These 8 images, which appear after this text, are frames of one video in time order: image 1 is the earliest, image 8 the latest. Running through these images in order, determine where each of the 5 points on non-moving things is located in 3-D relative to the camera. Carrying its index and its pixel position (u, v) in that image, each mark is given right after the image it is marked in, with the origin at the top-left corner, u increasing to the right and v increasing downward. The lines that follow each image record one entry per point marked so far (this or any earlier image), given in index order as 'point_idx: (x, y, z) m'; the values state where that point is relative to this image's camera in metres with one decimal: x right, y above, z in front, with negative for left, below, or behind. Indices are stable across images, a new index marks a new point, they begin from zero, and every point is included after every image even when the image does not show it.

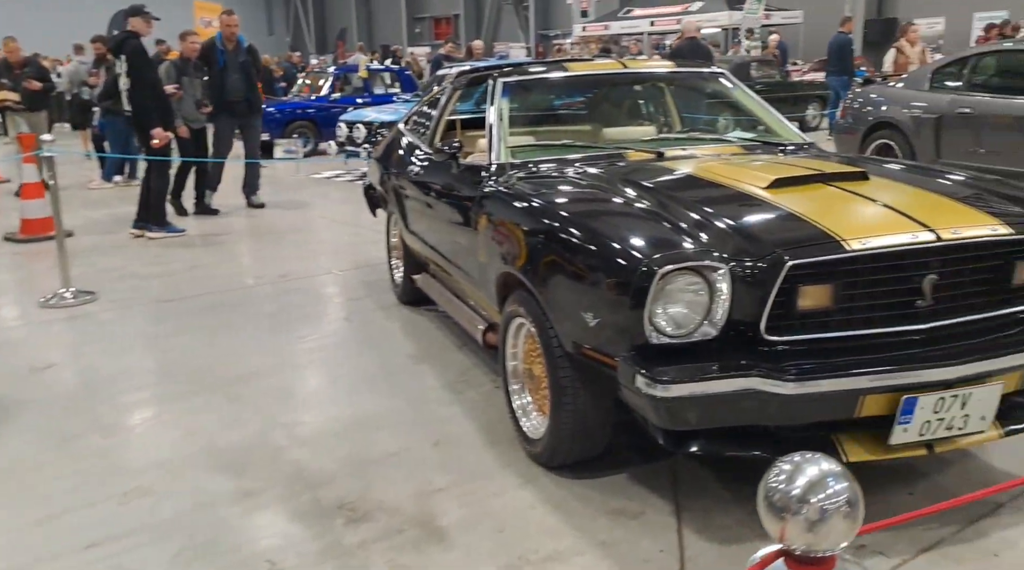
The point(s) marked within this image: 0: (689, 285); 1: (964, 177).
0: (+0.5, 0.0, +2.3) m
1: (+1.6, +0.4, +3.1) m
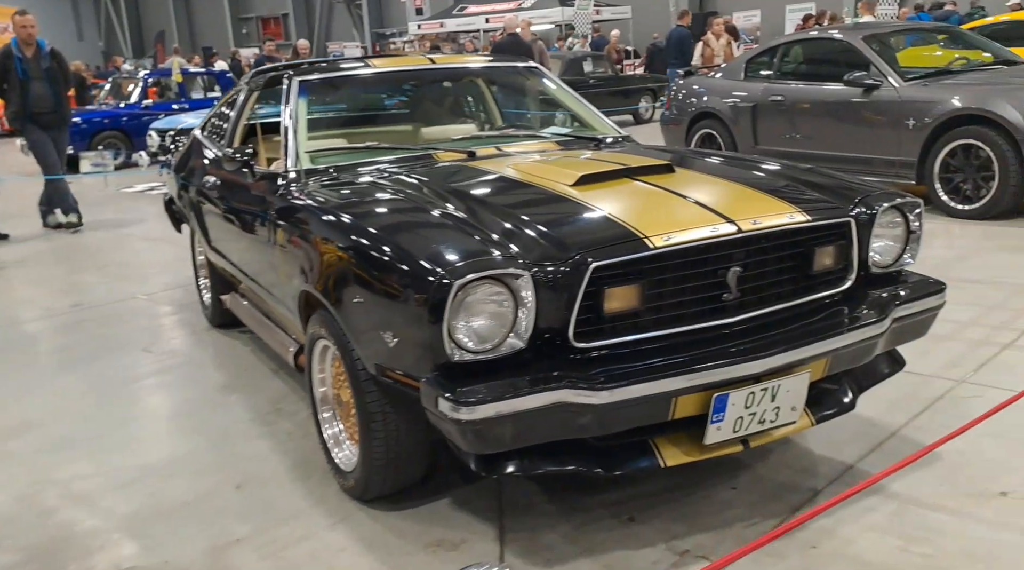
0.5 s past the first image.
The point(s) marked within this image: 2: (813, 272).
0: (0.0, 0.0, +2.1) m
1: (+0.9, +0.4, +3.1) m
2: (+0.8, 0.0, +2.6) m
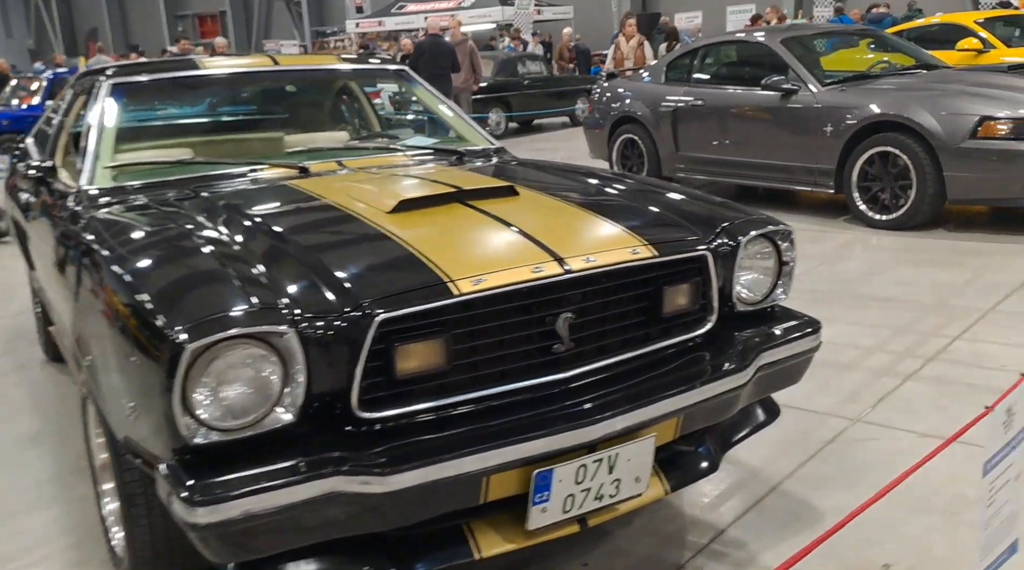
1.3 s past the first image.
0: (-0.5, -0.1, +1.7) m
1: (+0.4, +0.3, +2.8) m
2: (+0.4, -0.1, +2.2) m
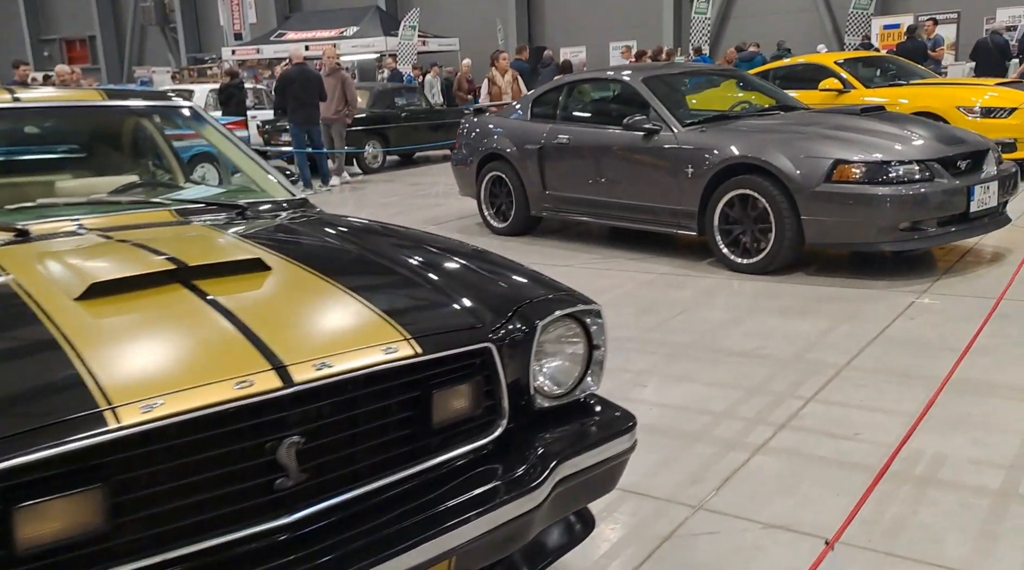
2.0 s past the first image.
0: (-1.0, -0.3, +1.2) m
1: (-0.2, +0.1, +2.3) m
2: (-0.1, -0.3, +1.8) m
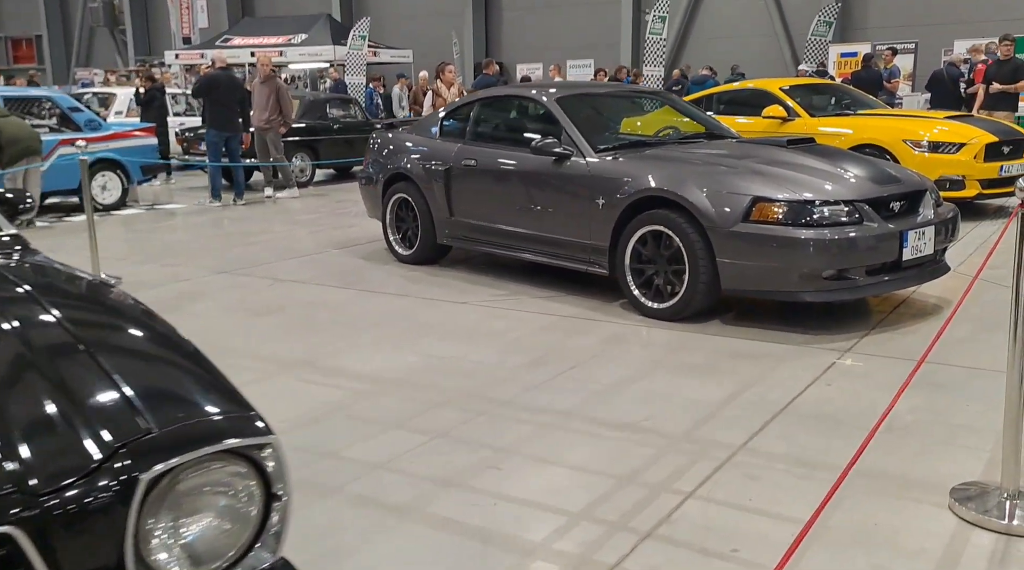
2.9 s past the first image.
0: (-1.5, -0.5, +0.4) m
1: (-0.8, -0.1, +1.6) m
2: (-0.7, -0.4, +1.0) m
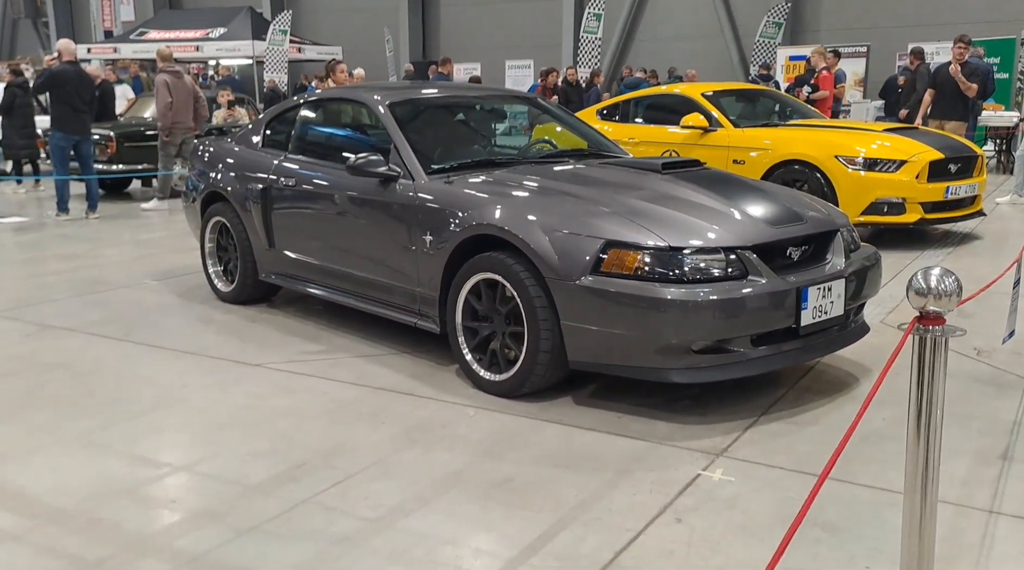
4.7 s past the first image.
0: (-2.3, -0.8, -1.0) m
1: (-1.6, -0.4, +0.2) m
2: (-1.5, -0.7, -0.4) m
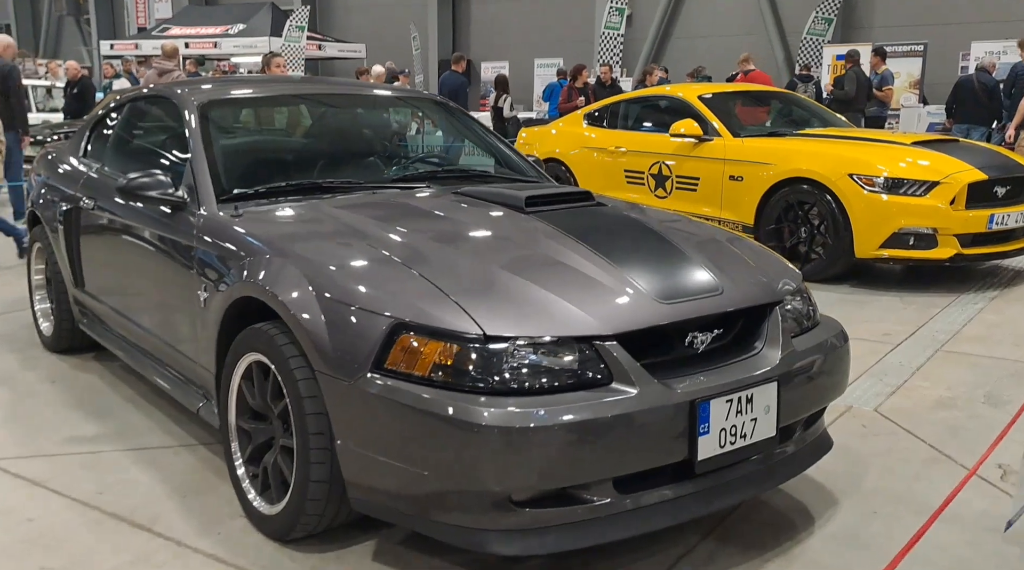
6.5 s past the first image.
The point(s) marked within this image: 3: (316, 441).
0: (-3.4, -1.0, -2.2) m
1: (-2.6, -0.6, -1.0) m
2: (-2.5, -1.0, -1.6) m
3: (-0.6, -0.5, +2.7) m
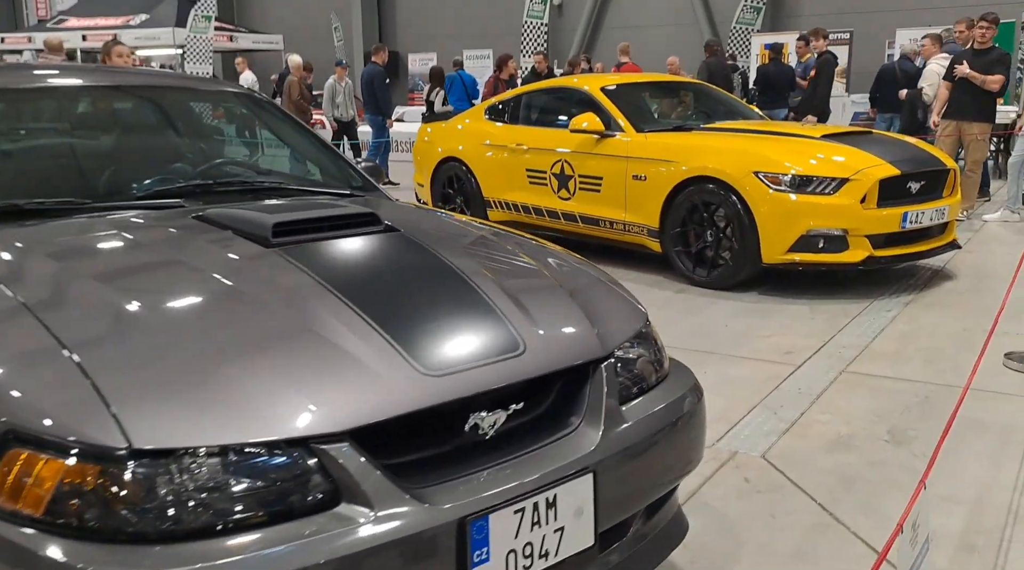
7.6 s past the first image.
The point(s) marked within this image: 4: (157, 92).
0: (-3.7, -1.3, -3.1) m
1: (-3.0, -0.9, -2.0) m
2: (-2.9, -1.2, -2.5) m
3: (-1.2, -0.6, +1.9) m
4: (-1.4, +0.7, +3.3) m
